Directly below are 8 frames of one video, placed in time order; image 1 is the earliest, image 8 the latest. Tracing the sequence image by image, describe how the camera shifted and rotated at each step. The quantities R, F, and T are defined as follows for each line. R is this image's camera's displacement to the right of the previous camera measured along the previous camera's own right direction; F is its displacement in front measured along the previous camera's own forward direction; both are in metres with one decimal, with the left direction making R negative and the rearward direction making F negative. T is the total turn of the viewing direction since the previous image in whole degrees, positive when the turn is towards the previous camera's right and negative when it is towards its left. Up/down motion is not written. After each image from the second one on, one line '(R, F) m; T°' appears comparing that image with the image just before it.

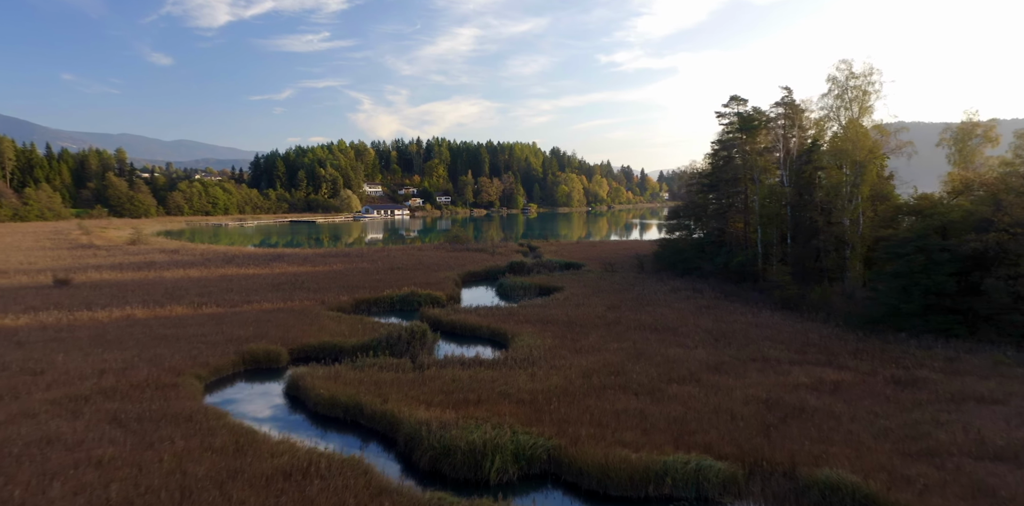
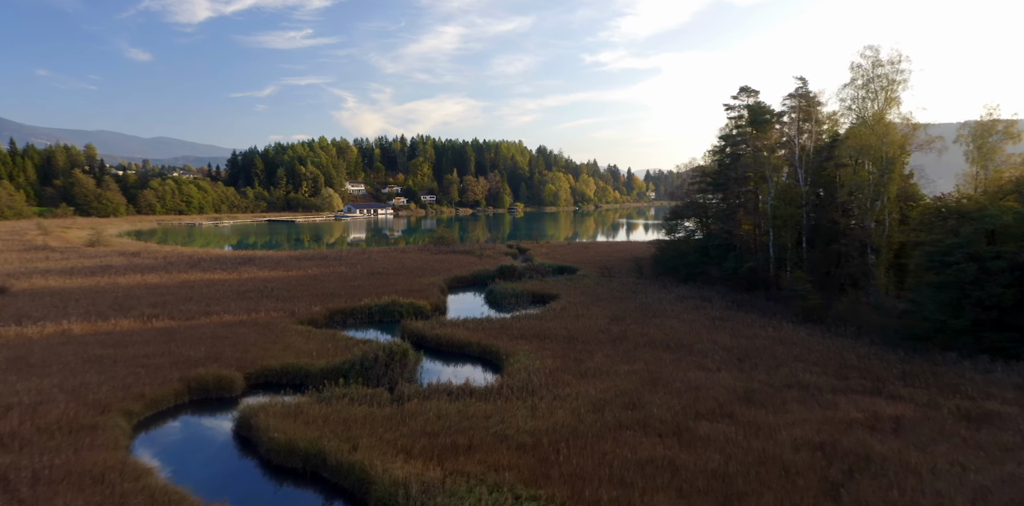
(-0.2, +2.2) m; +1°
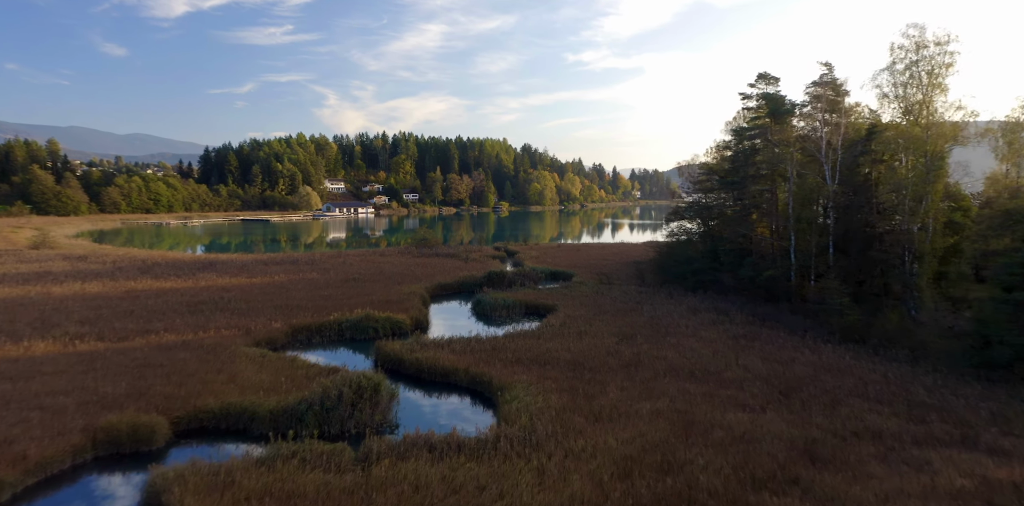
(-0.3, +2.7) m; +2°
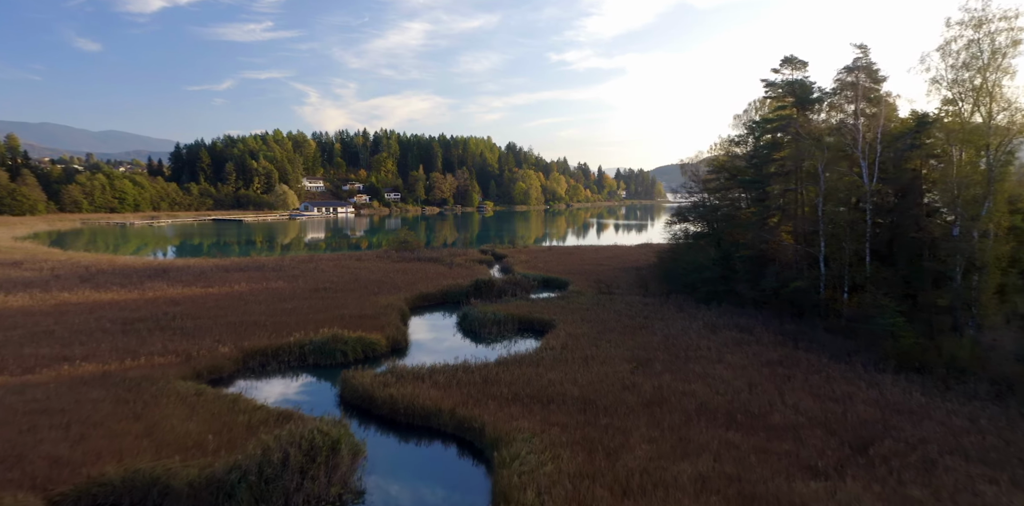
(-0.2, +2.7) m; +2°
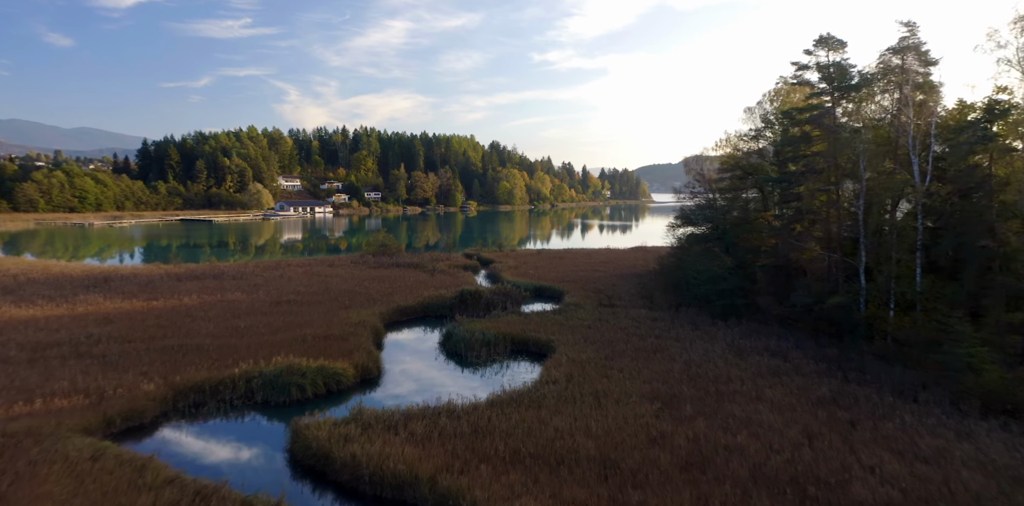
(-0.2, +2.7) m; +2°
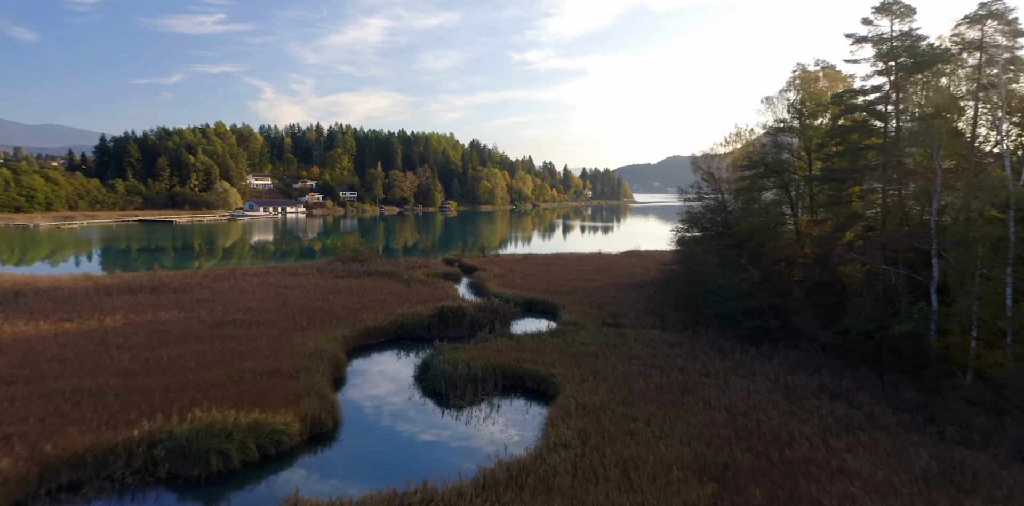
(-0.3, +3.2) m; +2°
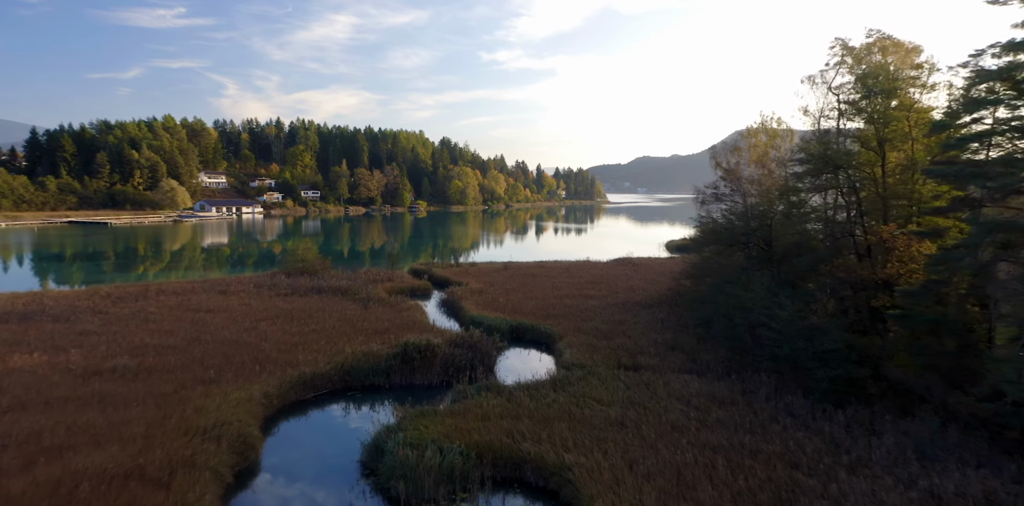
(-0.4, +4.6) m; +3°
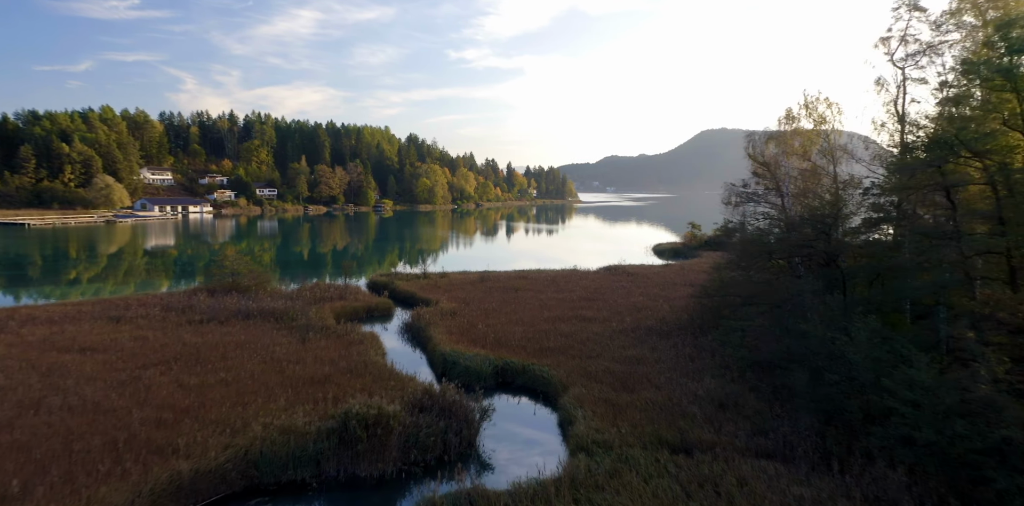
(-0.4, +4.6) m; +3°
